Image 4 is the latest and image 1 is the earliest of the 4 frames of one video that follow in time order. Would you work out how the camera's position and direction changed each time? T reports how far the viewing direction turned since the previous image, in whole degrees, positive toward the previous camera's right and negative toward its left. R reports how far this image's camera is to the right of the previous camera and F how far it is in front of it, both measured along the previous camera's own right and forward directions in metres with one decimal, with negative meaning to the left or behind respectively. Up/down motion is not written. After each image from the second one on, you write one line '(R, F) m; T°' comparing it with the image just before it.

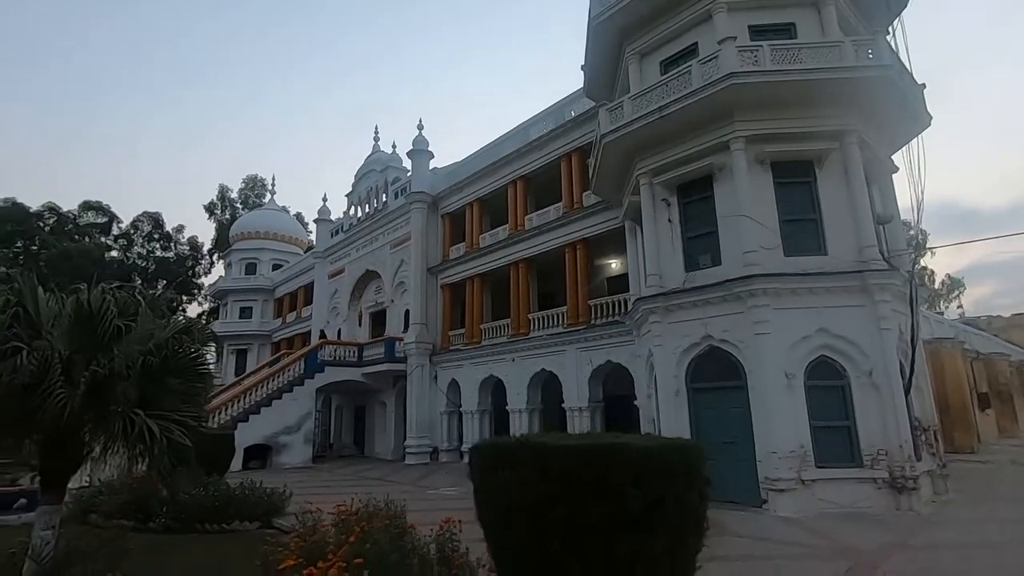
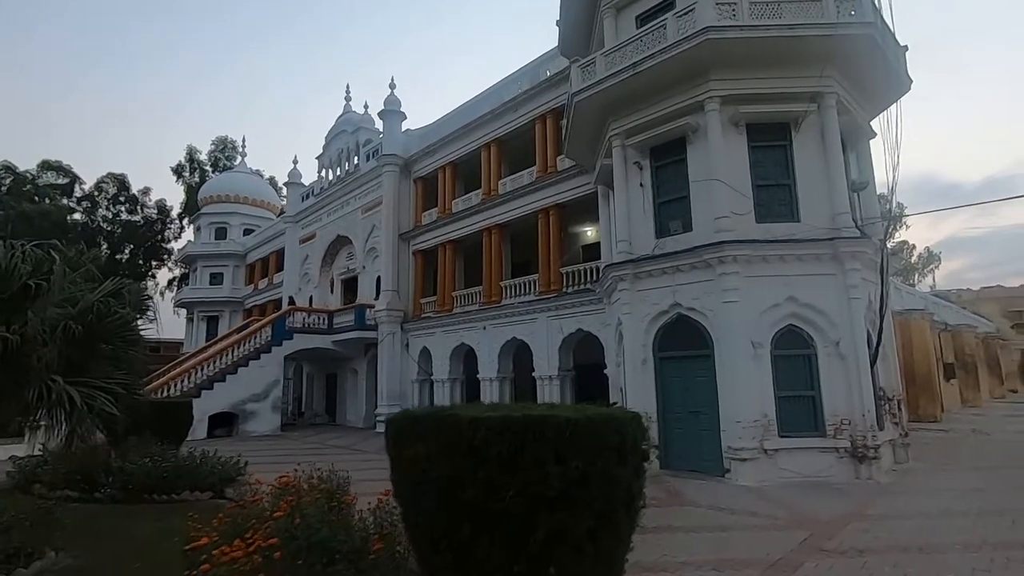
(+0.4, +0.4) m; +2°
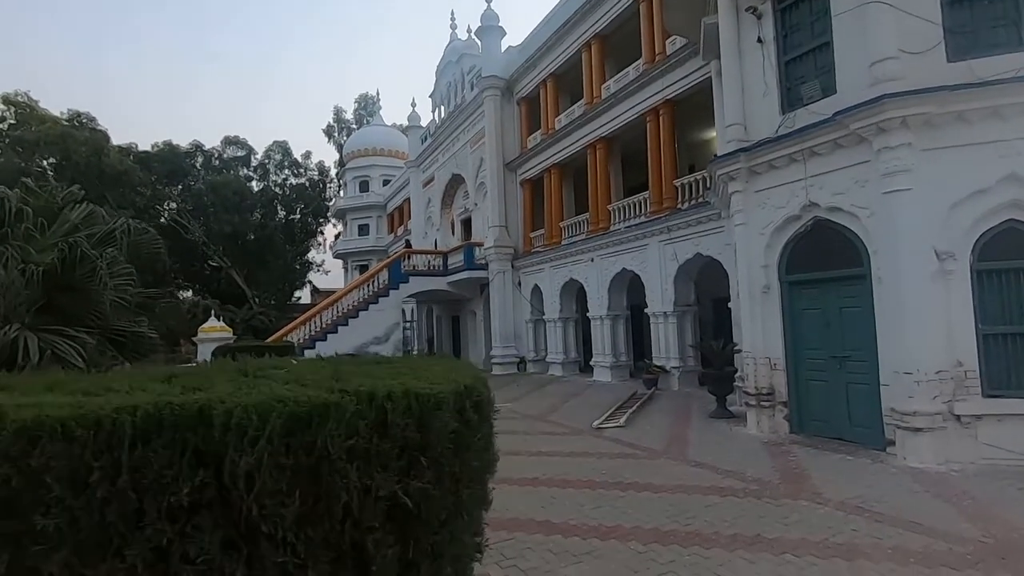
(+1.4, +2.2) m; -17°
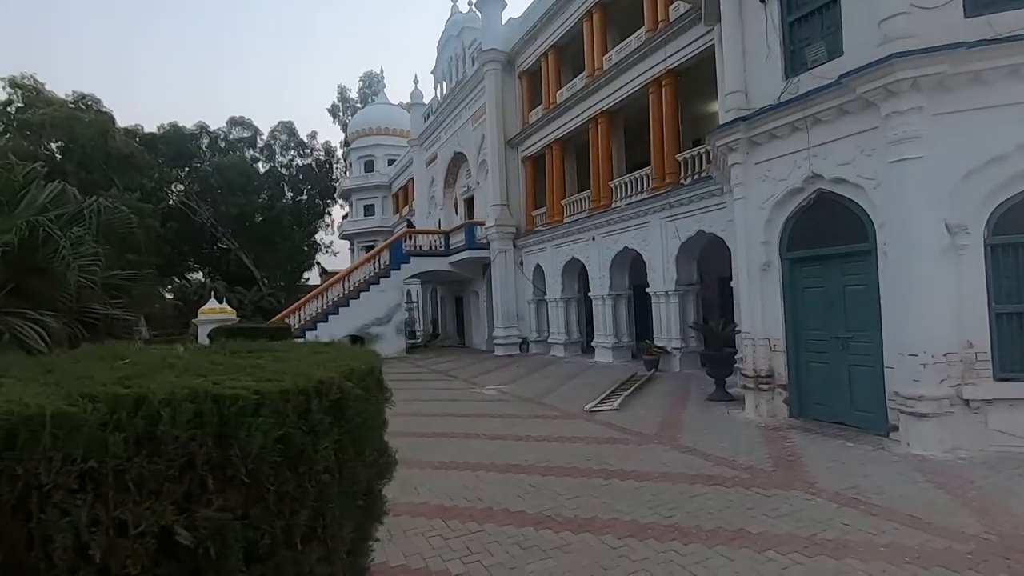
(+0.3, +0.3) m; -1°
